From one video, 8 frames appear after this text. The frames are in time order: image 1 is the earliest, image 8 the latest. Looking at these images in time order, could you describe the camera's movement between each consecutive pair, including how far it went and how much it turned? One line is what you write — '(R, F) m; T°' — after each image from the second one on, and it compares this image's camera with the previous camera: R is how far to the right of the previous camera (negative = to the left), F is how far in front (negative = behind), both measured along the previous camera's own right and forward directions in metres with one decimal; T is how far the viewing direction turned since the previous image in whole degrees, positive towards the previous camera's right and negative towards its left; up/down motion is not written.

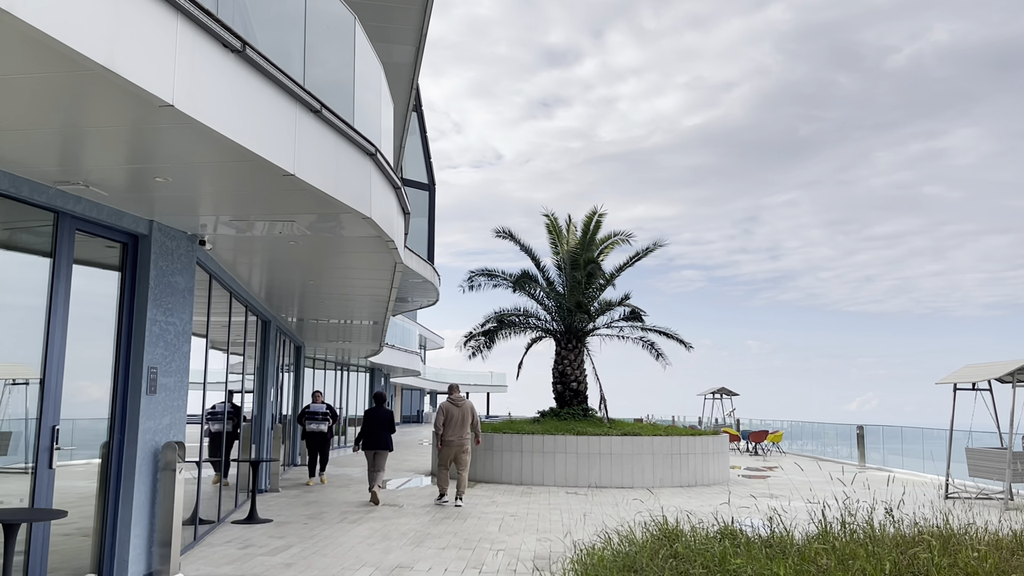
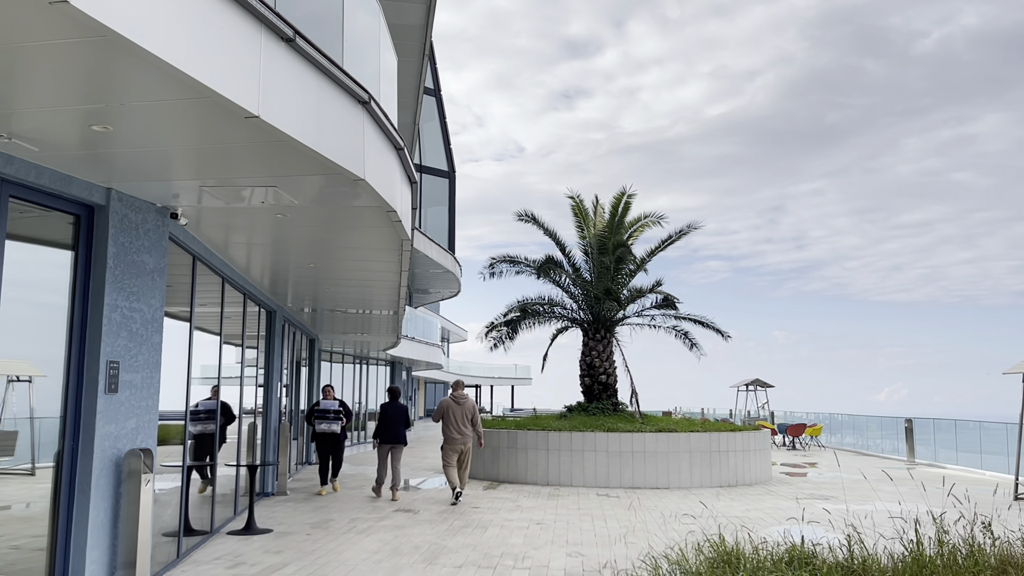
(0.0, +1.1) m; -2°
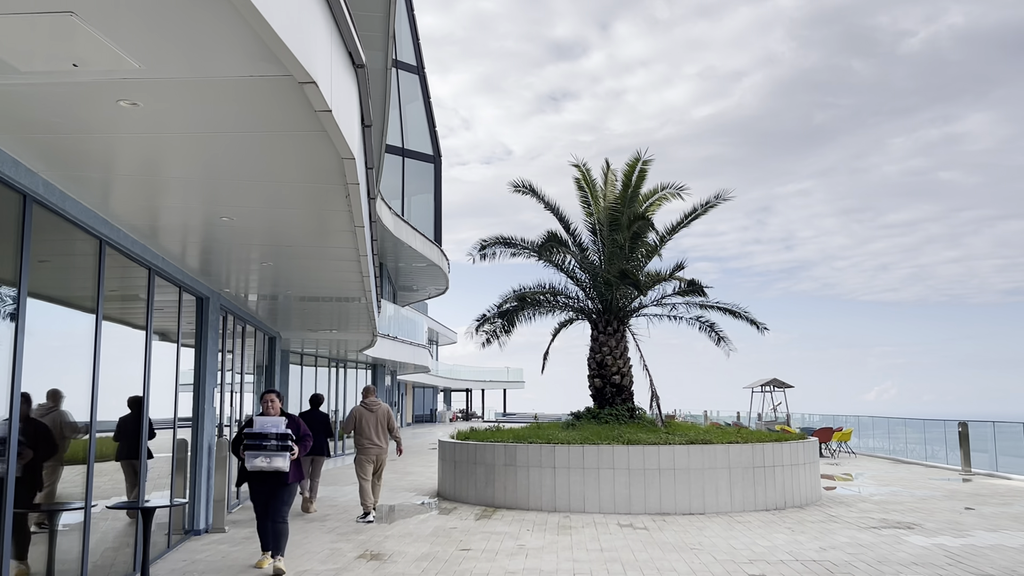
(-0.1, +2.8) m; +1°
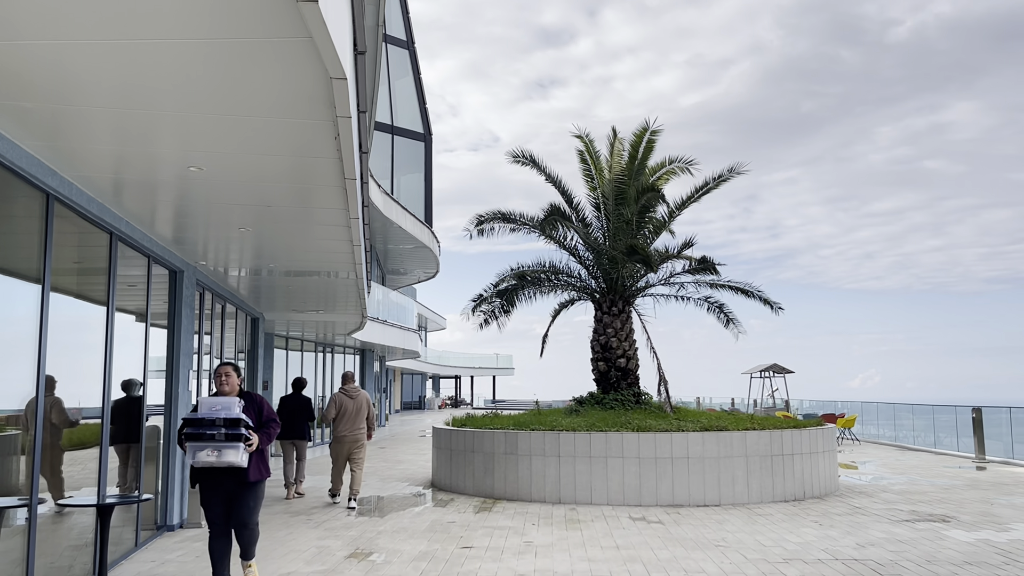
(-0.2, +0.9) m; +1°
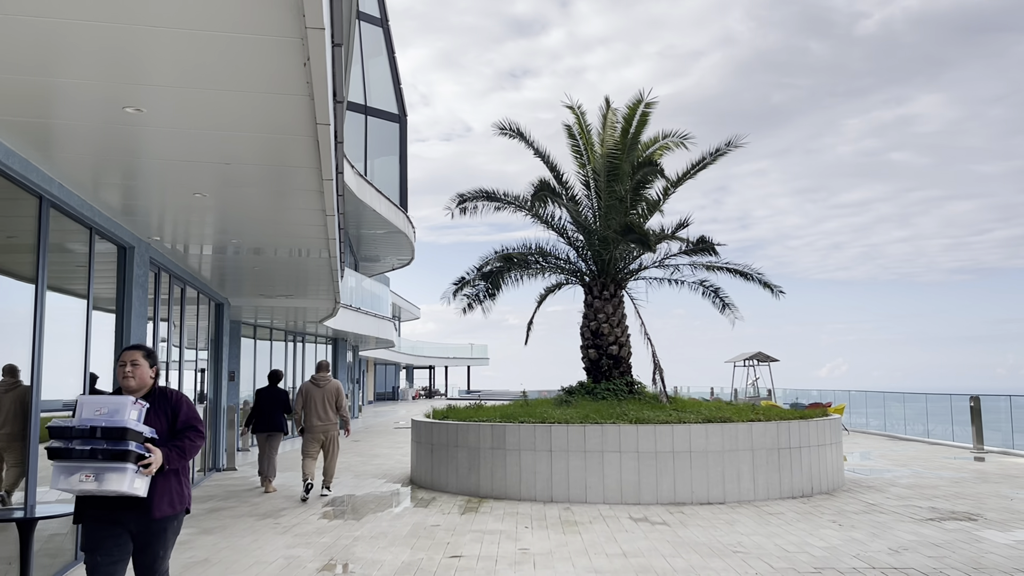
(-0.2, +0.9) m; +2°
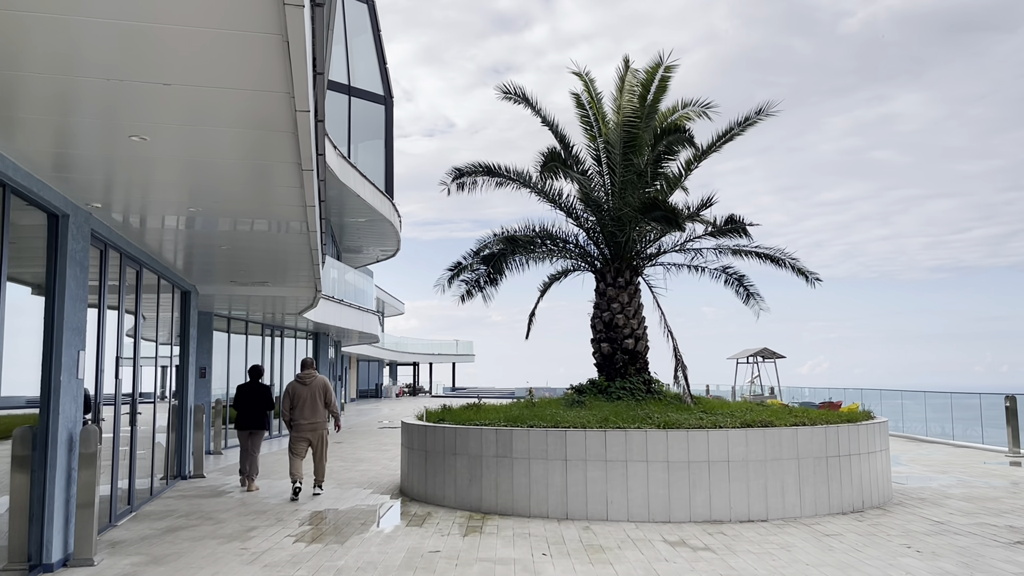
(-0.3, +1.5) m; +1°
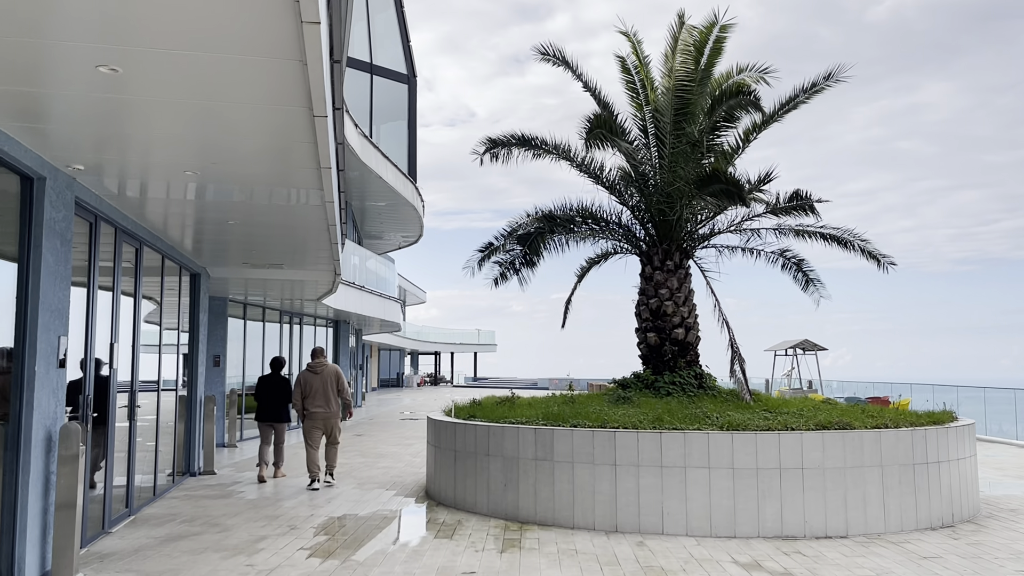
(-0.2, +1.1) m; -1°
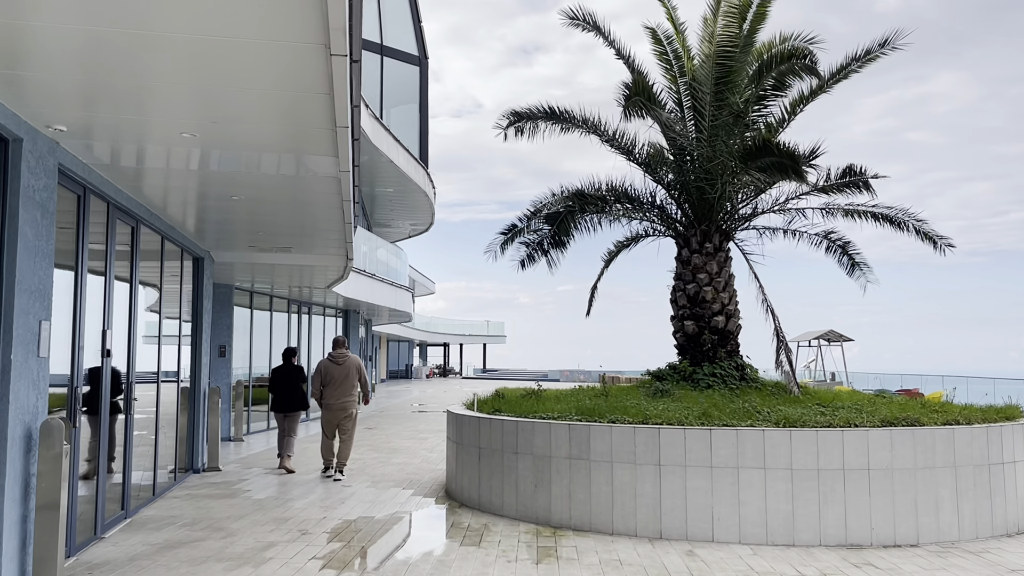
(-0.2, +0.8) m; 0°
